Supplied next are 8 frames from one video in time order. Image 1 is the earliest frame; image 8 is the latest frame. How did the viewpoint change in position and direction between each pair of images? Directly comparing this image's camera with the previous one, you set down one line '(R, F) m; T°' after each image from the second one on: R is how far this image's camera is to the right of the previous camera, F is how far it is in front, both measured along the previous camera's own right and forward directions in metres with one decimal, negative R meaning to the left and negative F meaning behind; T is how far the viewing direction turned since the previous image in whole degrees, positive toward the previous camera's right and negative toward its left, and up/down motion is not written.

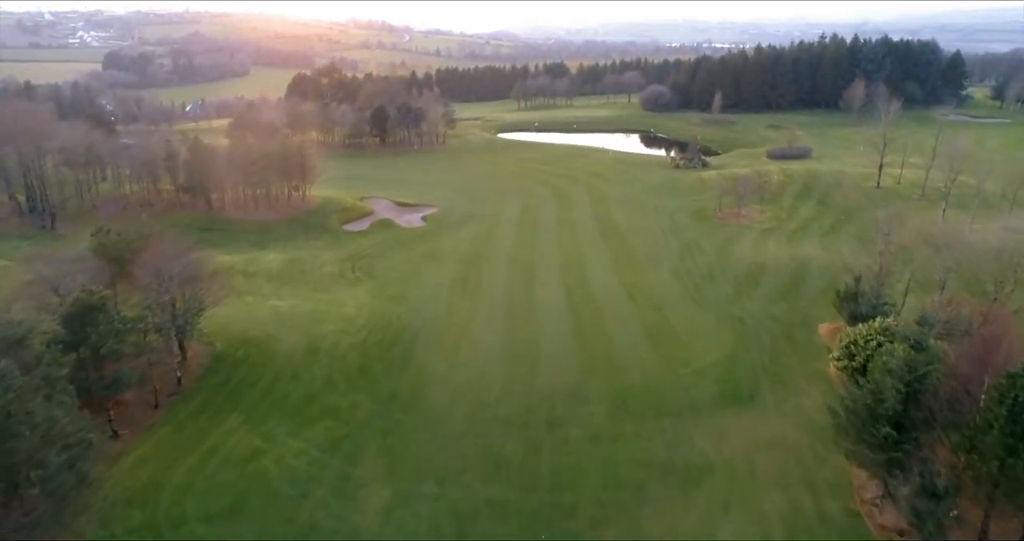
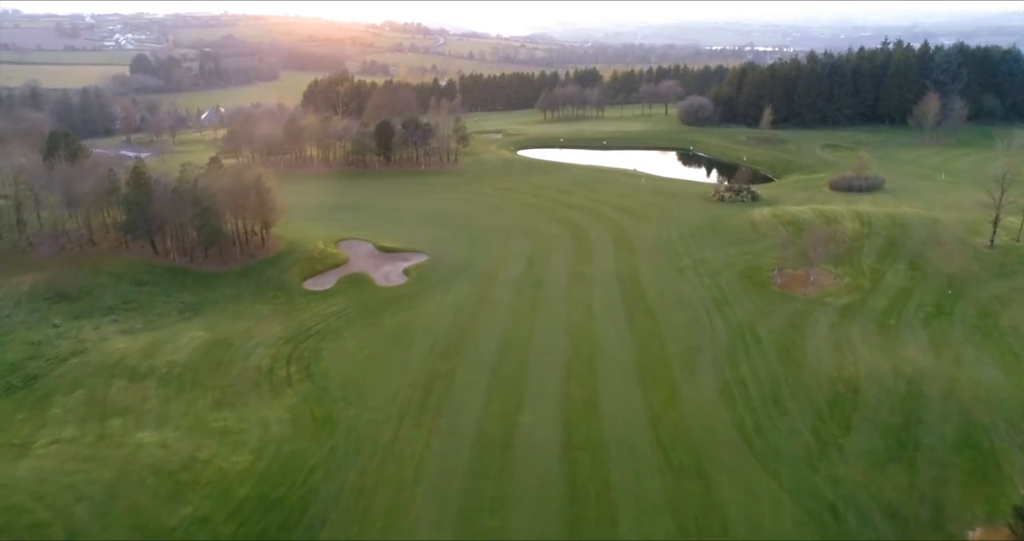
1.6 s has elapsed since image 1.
(+2.2, +12.1) m; -3°
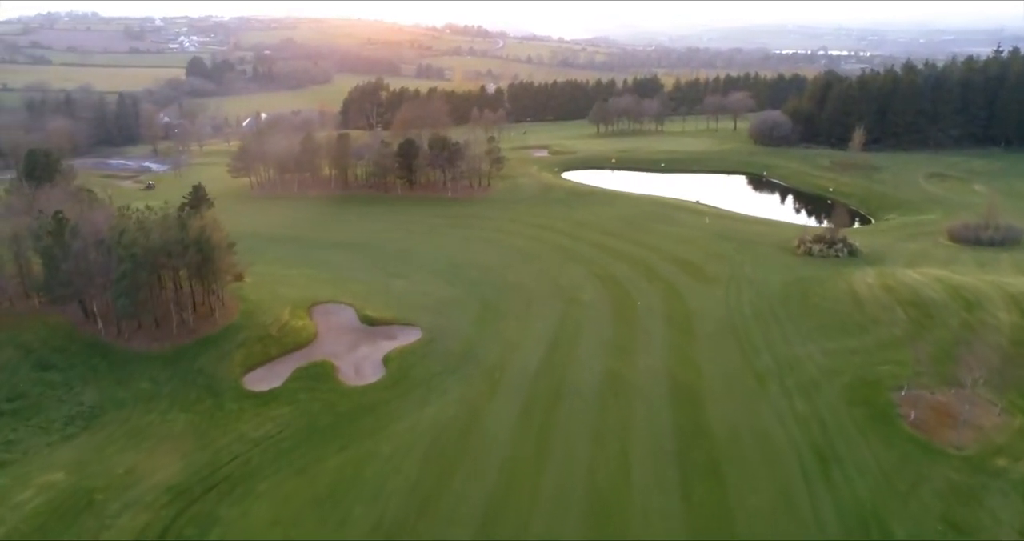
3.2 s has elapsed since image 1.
(+2.1, +12.9) m; -5°
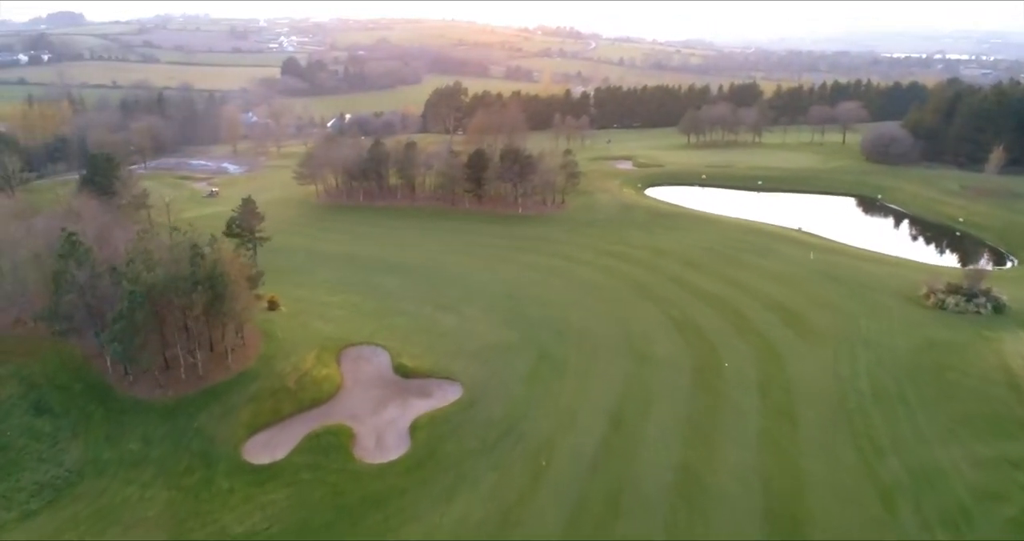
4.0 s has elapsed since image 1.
(+1.0, +6.8) m; -7°
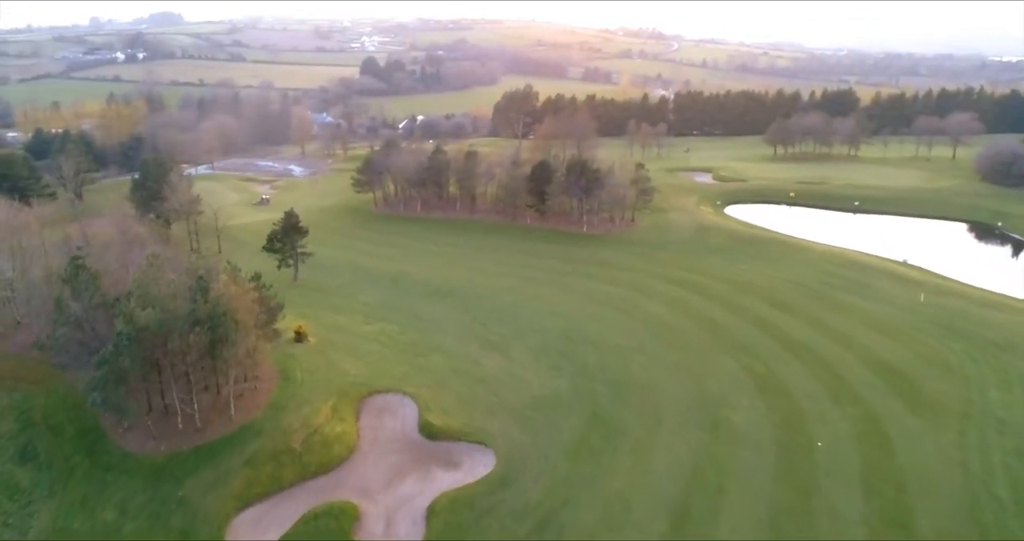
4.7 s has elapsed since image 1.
(+0.9, +5.7) m; -6°
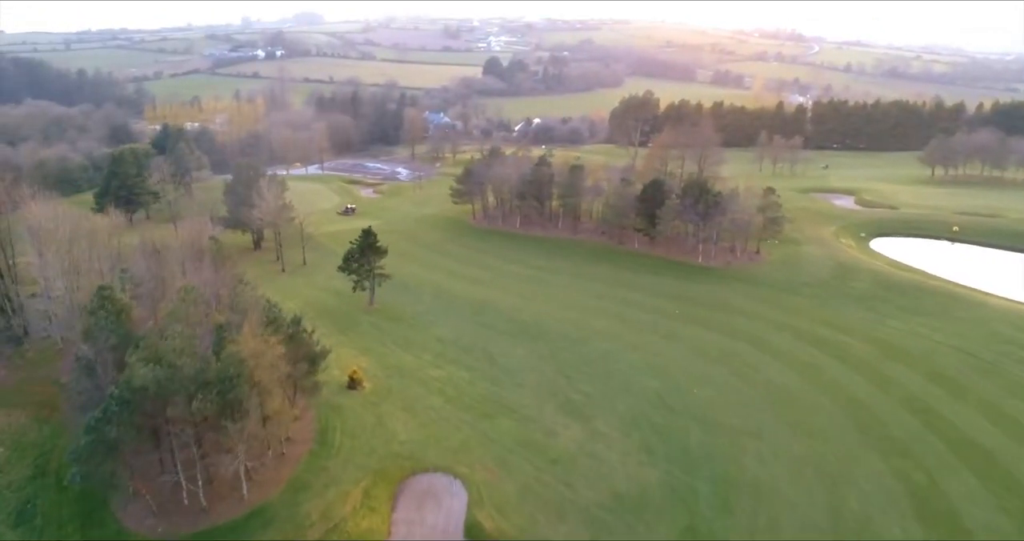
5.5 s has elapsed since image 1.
(+1.1, +6.8) m; -9°
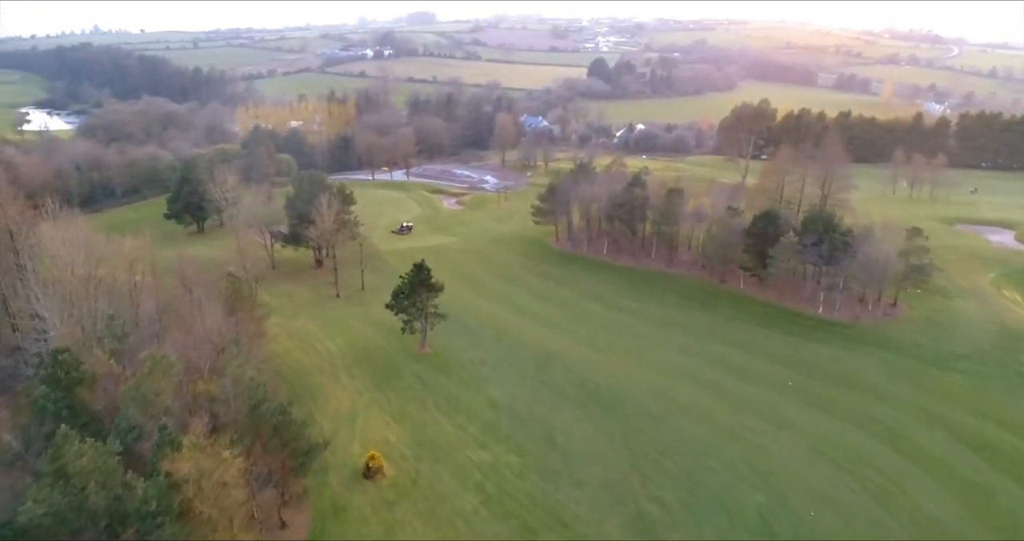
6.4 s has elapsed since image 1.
(+1.3, +8.0) m; -8°
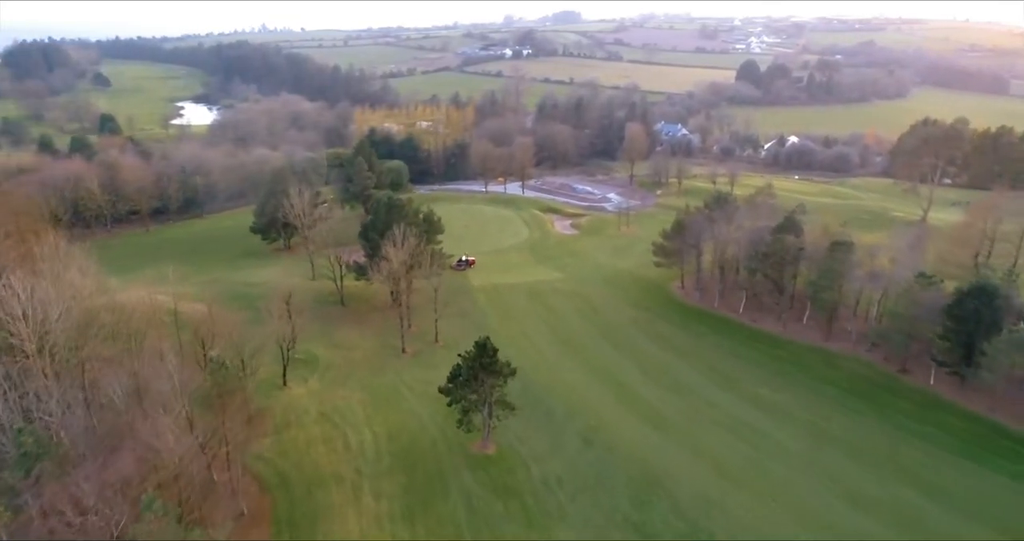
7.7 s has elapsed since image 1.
(+1.4, +11.1) m; -11°
